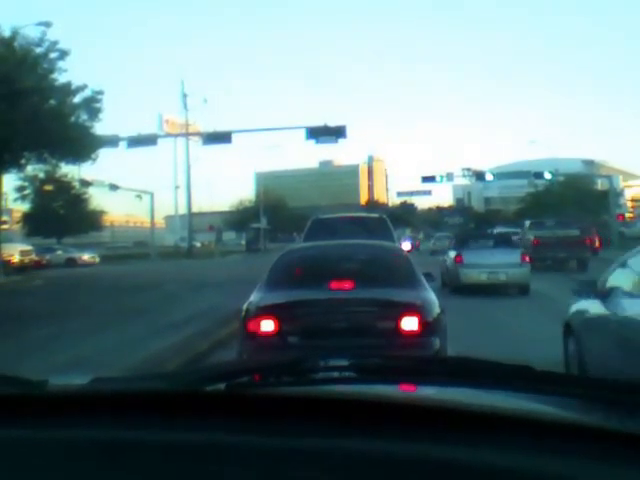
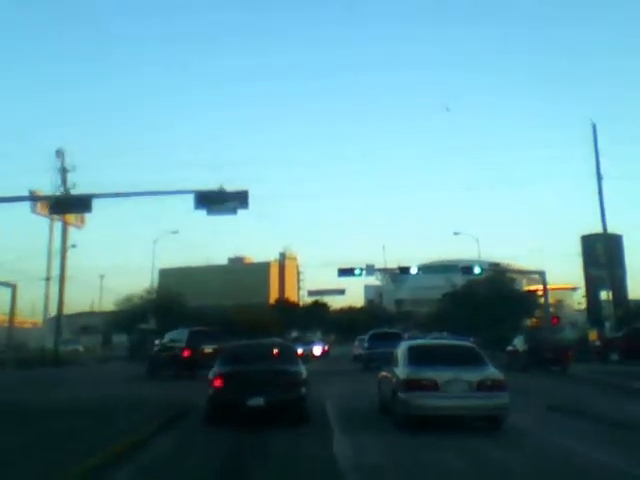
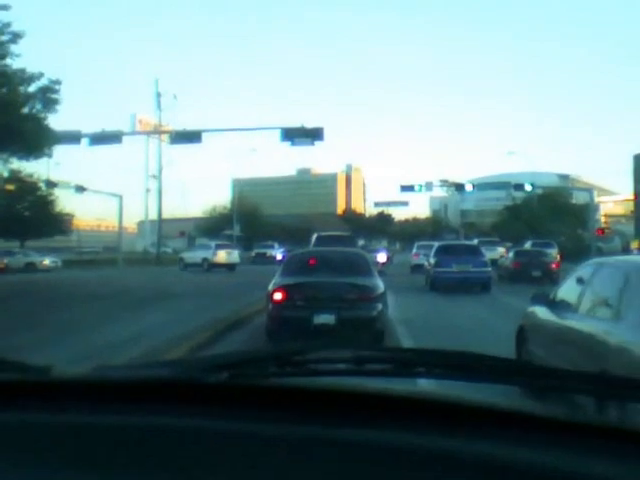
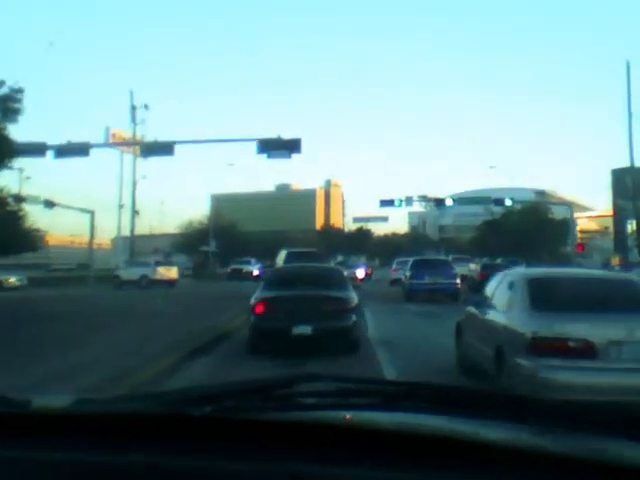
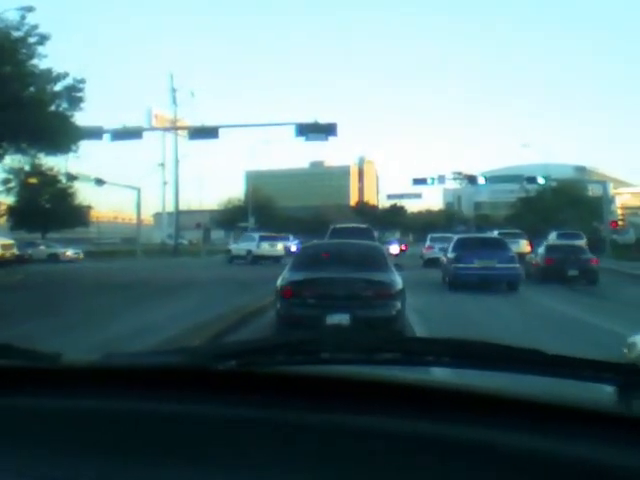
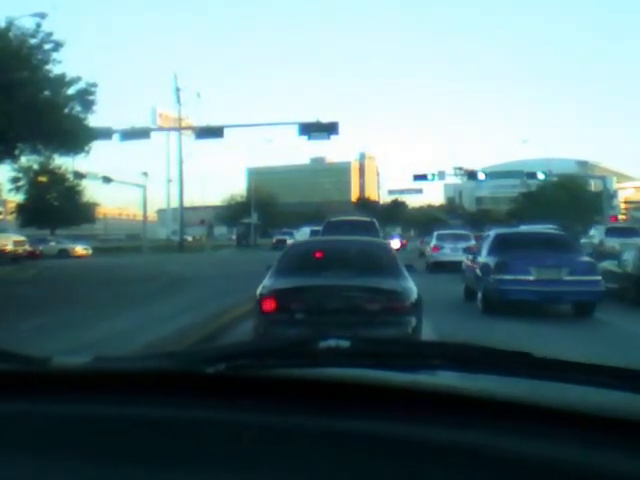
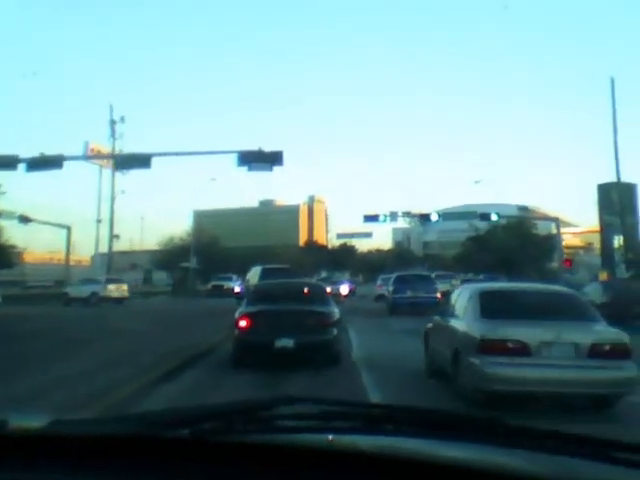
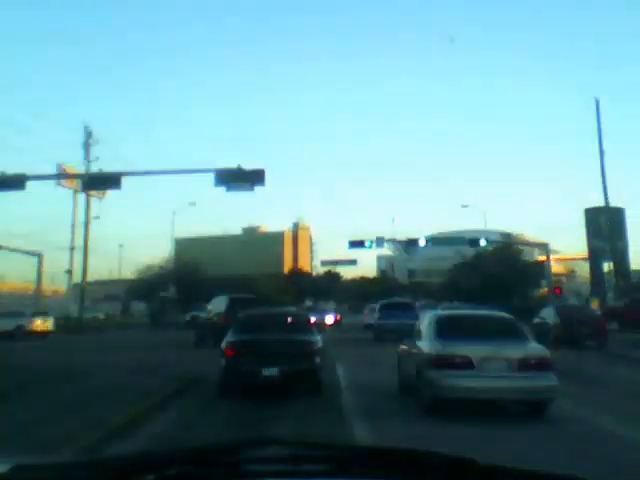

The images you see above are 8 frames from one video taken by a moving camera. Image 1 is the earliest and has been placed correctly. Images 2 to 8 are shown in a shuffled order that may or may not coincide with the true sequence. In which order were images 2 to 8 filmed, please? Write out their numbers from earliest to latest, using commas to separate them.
6, 5, 3, 4, 7, 8, 2
